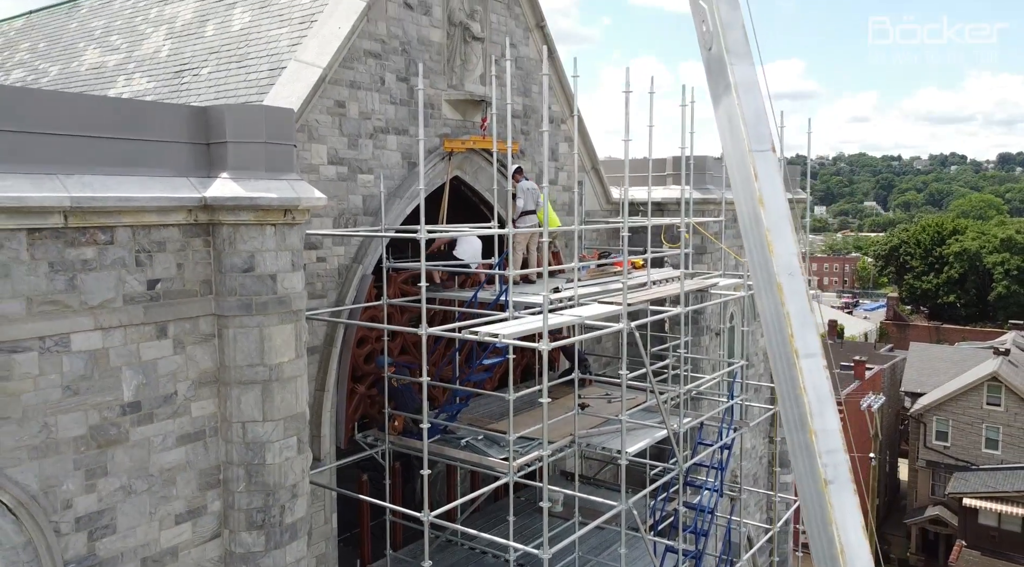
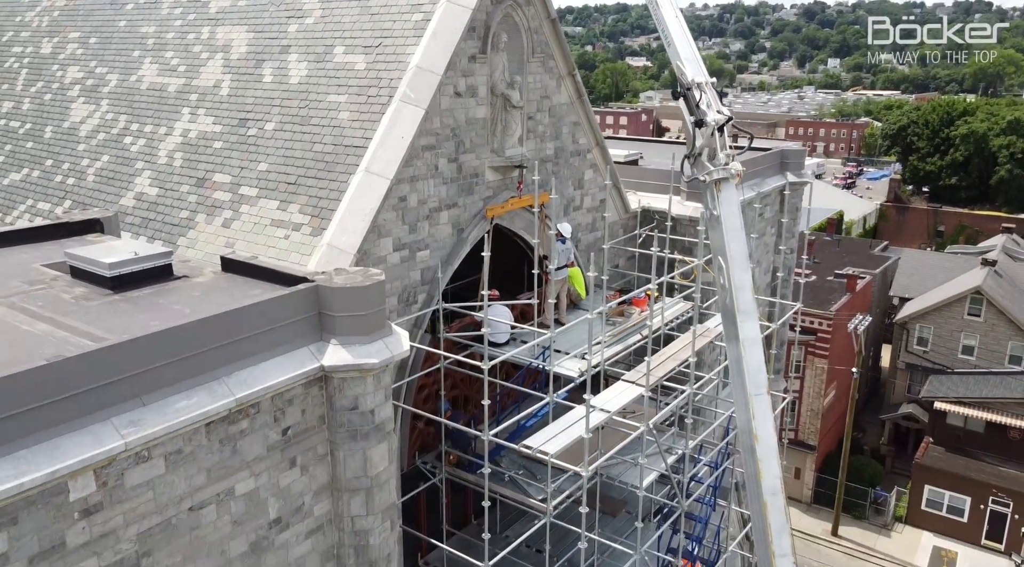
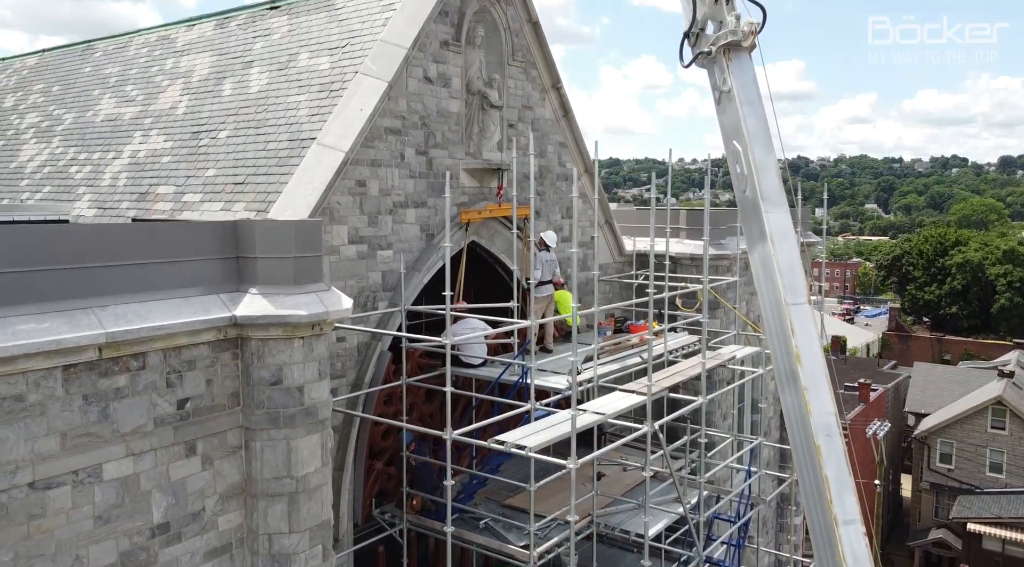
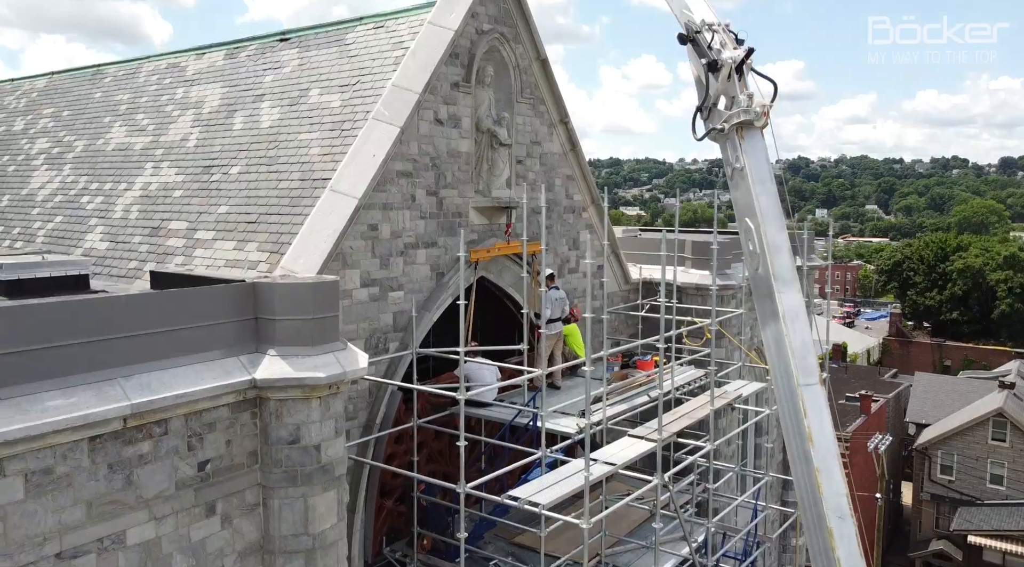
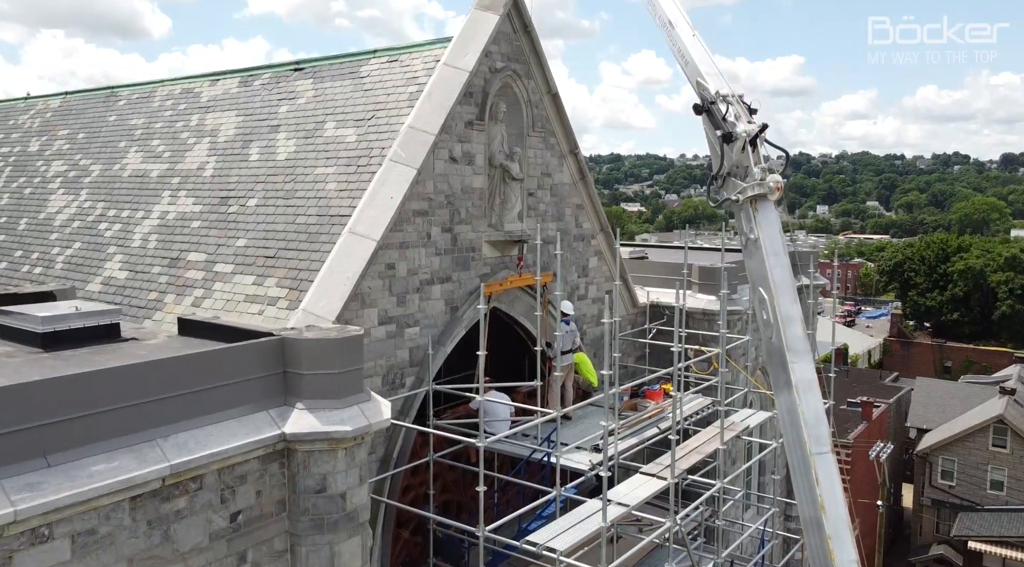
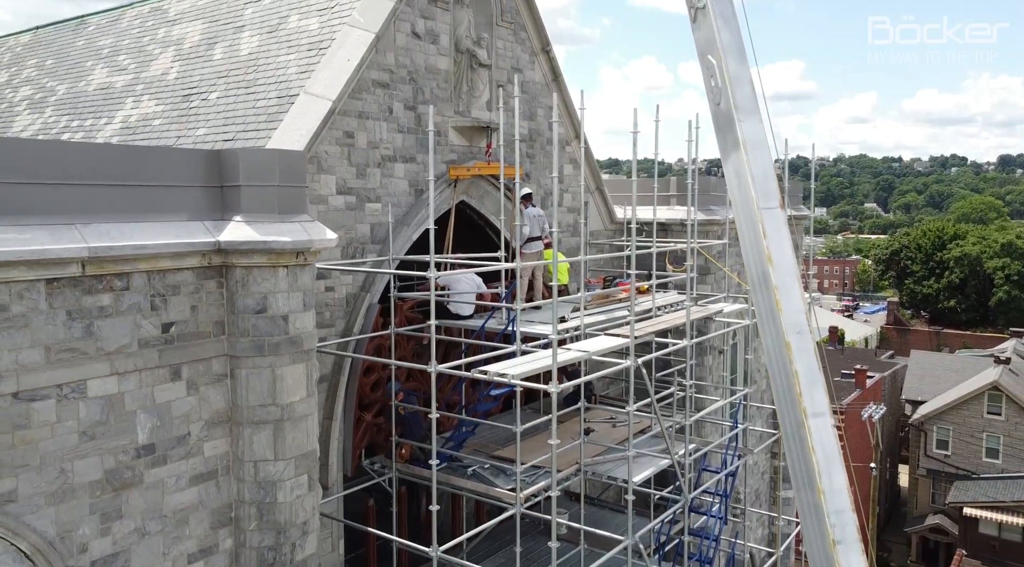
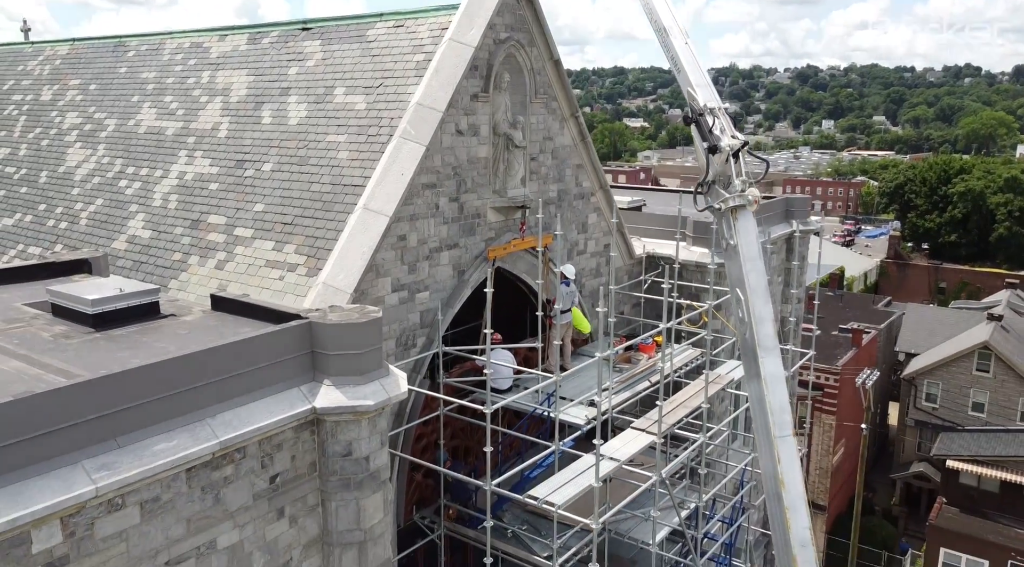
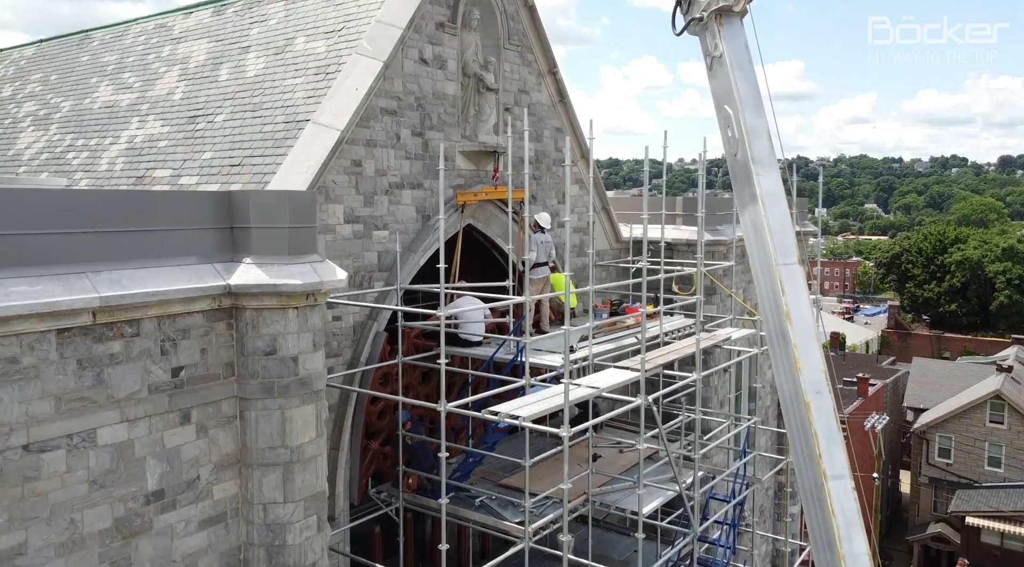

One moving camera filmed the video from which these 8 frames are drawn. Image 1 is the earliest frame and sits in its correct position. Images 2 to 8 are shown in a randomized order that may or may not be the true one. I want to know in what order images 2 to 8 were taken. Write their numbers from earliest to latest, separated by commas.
6, 8, 3, 4, 5, 7, 2
